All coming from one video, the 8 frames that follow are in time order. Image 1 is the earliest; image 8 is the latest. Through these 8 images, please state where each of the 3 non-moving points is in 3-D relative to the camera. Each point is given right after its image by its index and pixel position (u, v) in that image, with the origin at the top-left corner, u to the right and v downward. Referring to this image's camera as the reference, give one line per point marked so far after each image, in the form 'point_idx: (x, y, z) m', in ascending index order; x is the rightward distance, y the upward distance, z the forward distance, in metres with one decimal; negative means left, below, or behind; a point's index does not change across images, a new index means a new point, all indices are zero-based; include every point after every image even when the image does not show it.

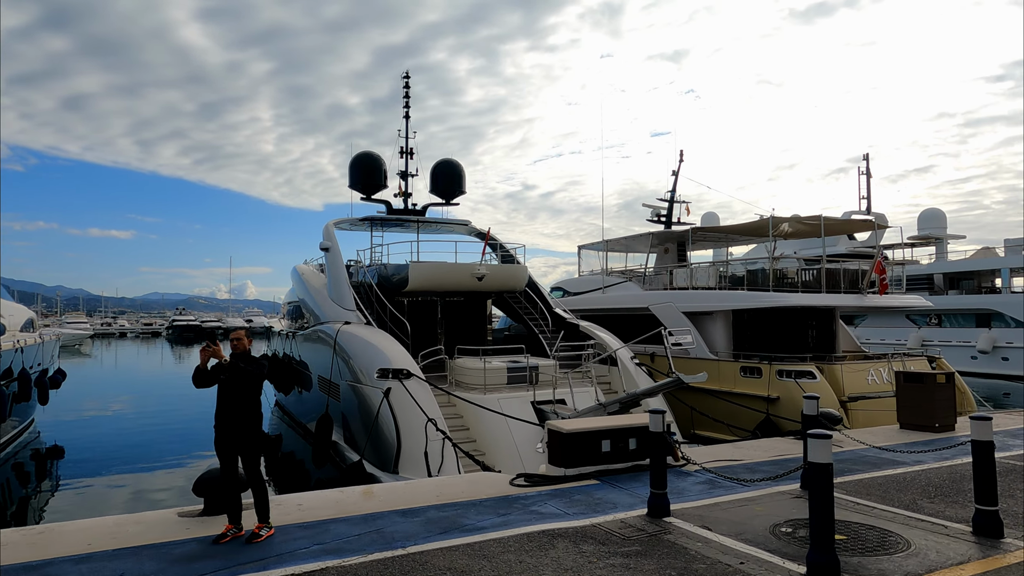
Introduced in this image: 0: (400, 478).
0: (-1.4, -2.3, +8.0) m
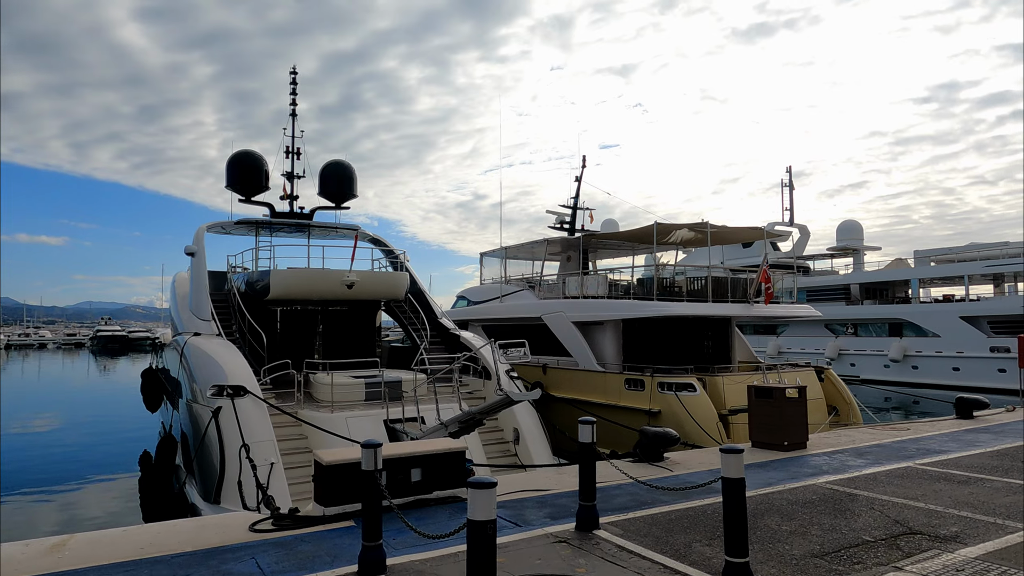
0: (-3.2, -2.4, +7.2) m
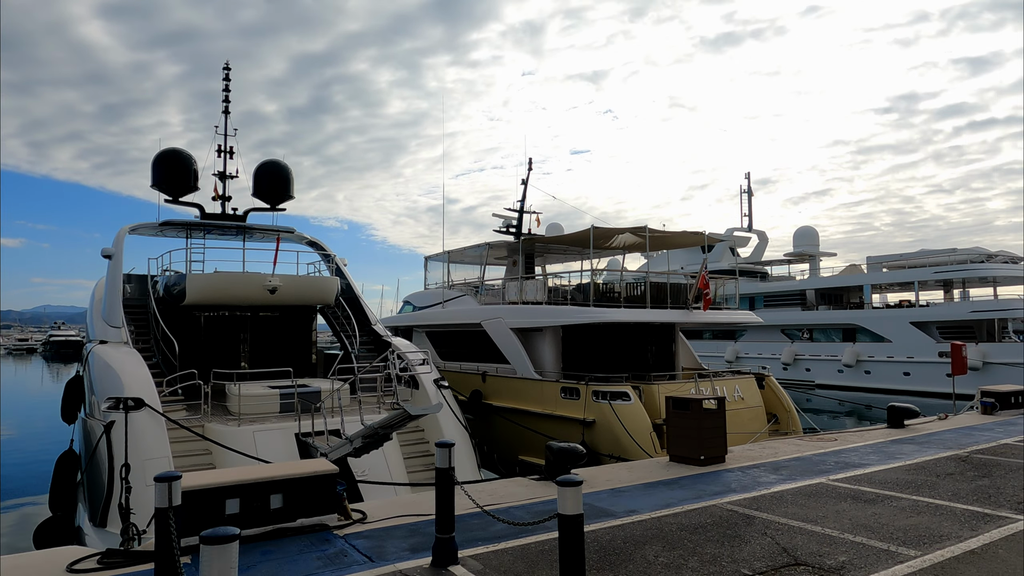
0: (-4.1, -2.4, +6.6) m
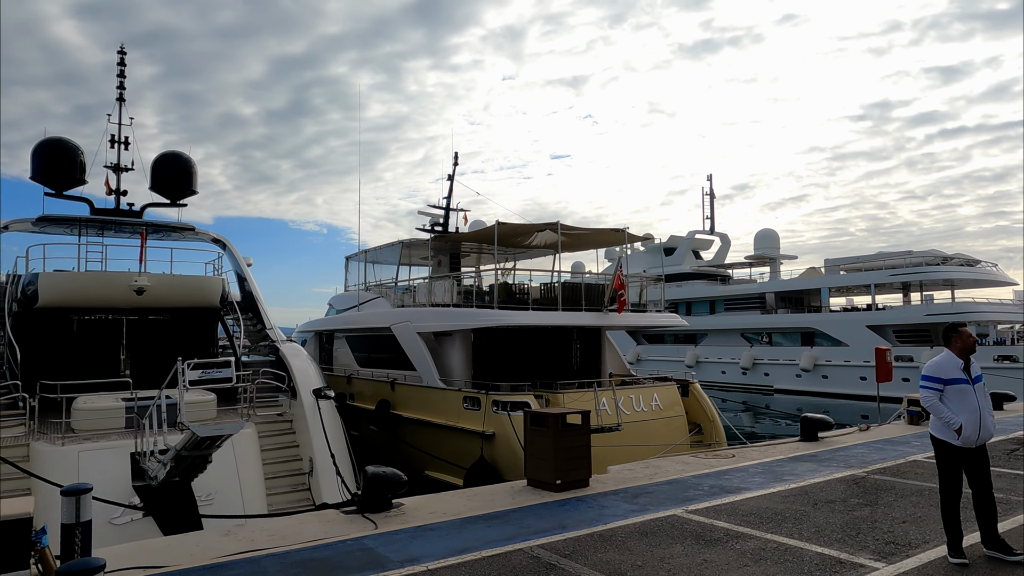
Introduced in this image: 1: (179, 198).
0: (-5.4, -2.4, +5.6) m
1: (-6.4, +1.7, +12.8) m
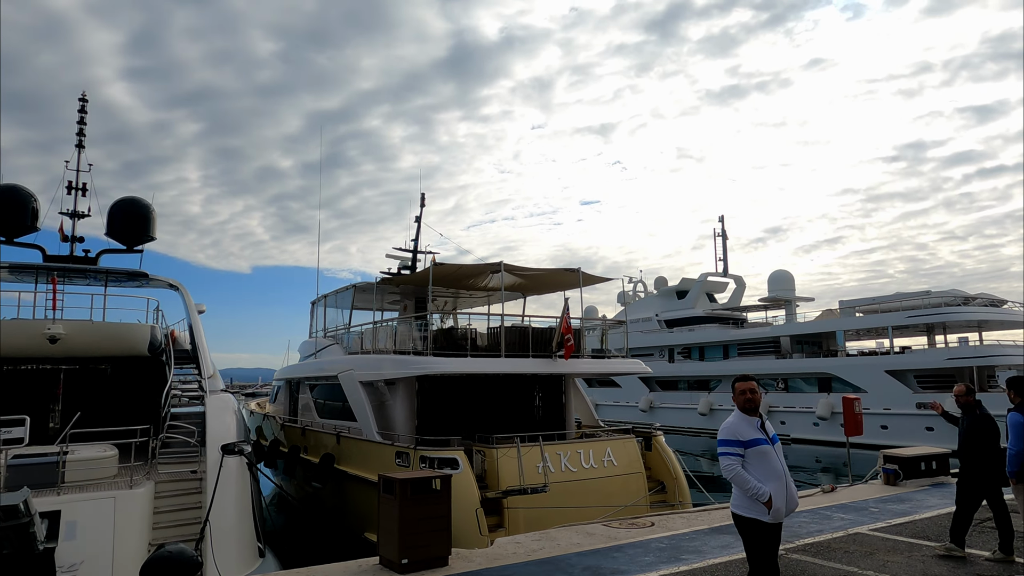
0: (-6.4, -2.8, +5.1) m
1: (-7.1, +0.8, +12.6) m
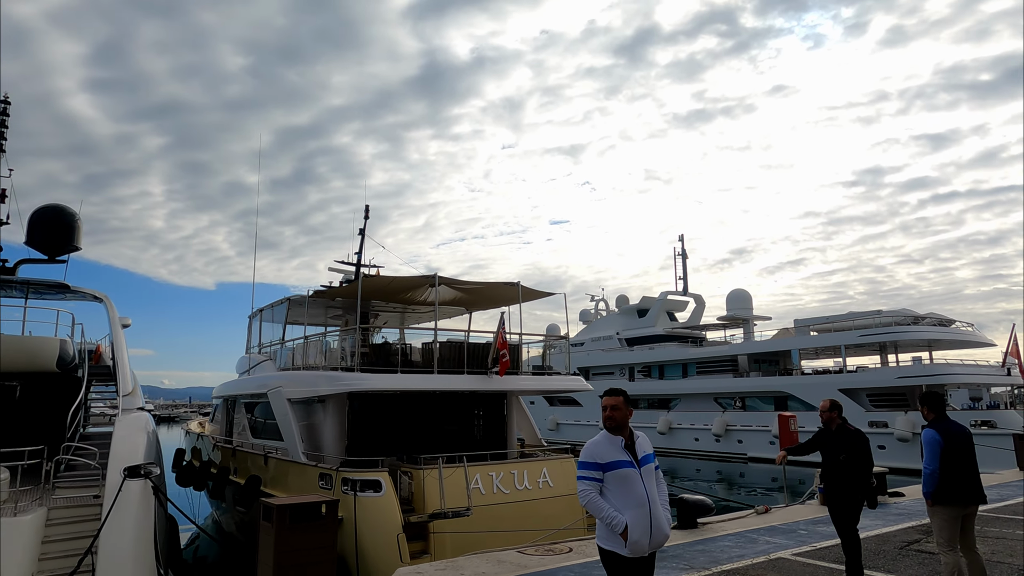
0: (-7.1, -2.8, +4.3) m
1: (-8.1, +0.6, +11.9) m
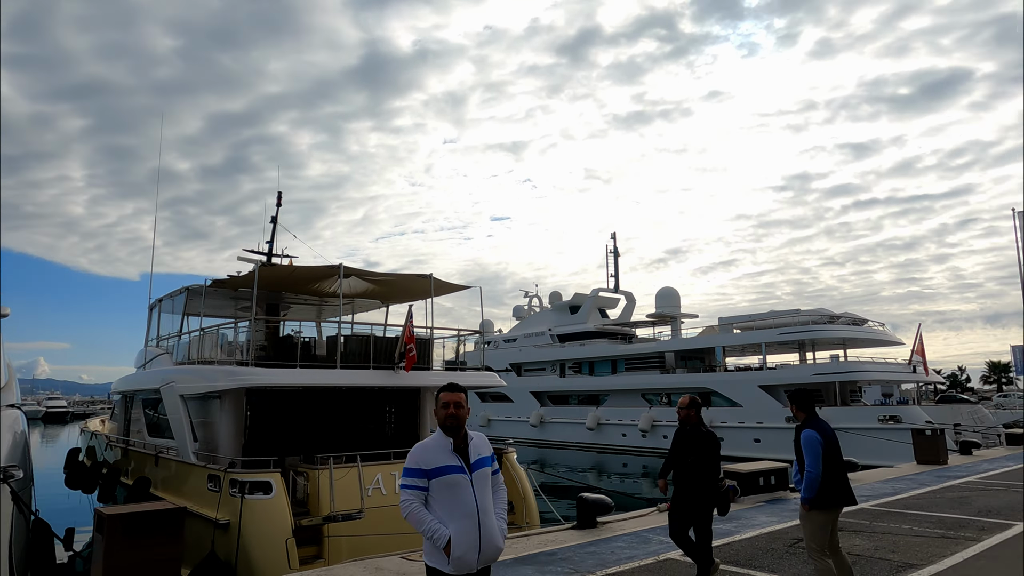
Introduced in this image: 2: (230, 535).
0: (-7.9, -2.6, +3.4) m
1: (-9.5, +0.9, +10.8) m
2: (-3.0, -2.6, +7.1) m
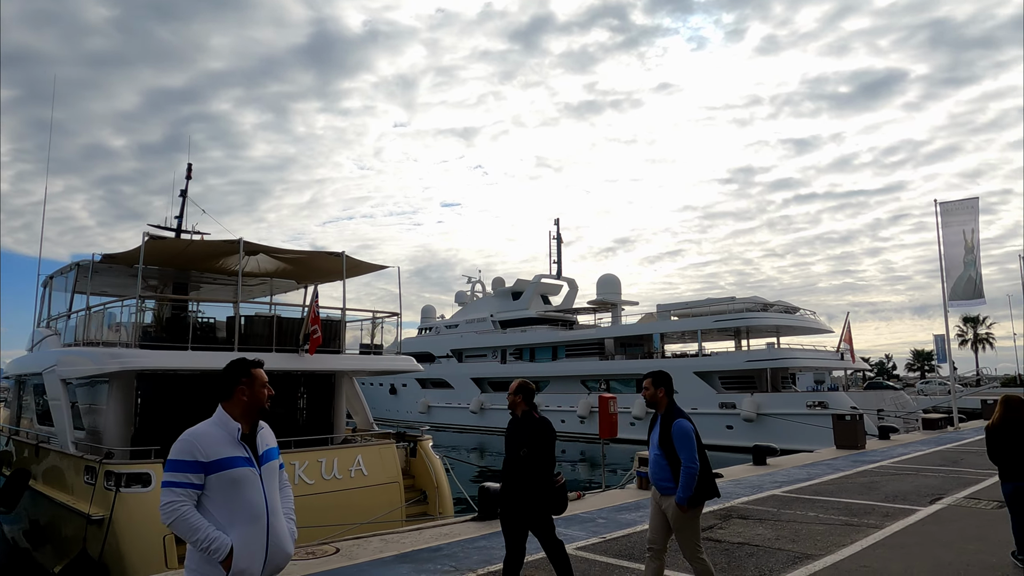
0: (-8.6, -2.4, +2.4) m
1: (-10.7, +1.3, +9.6) m
2: (-4.0, -2.4, +6.5) m
